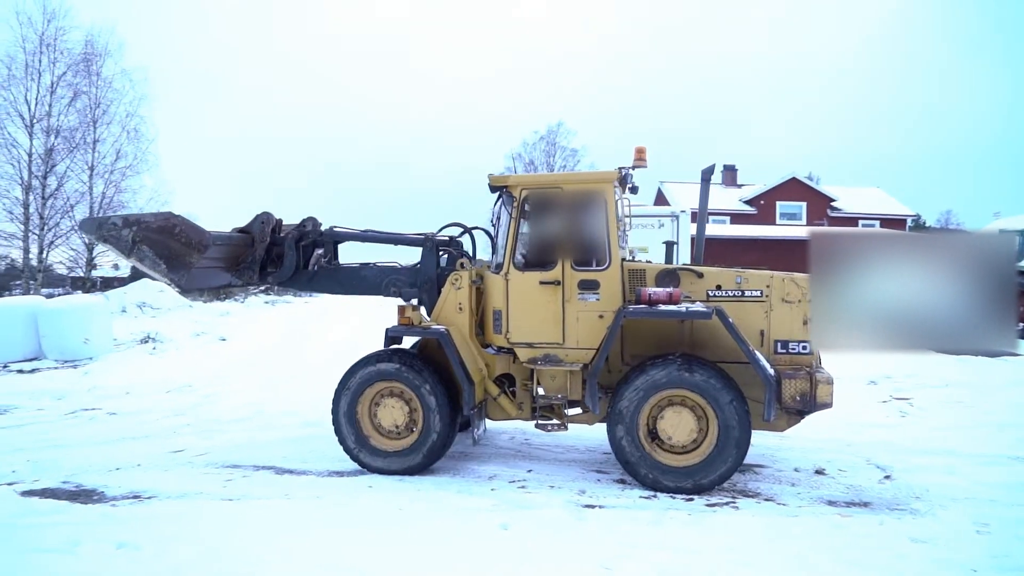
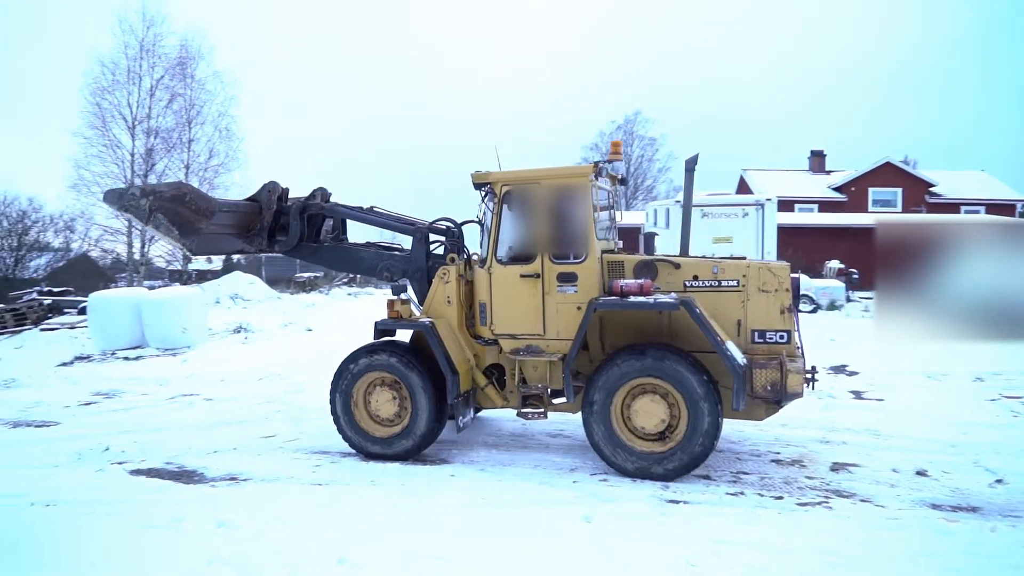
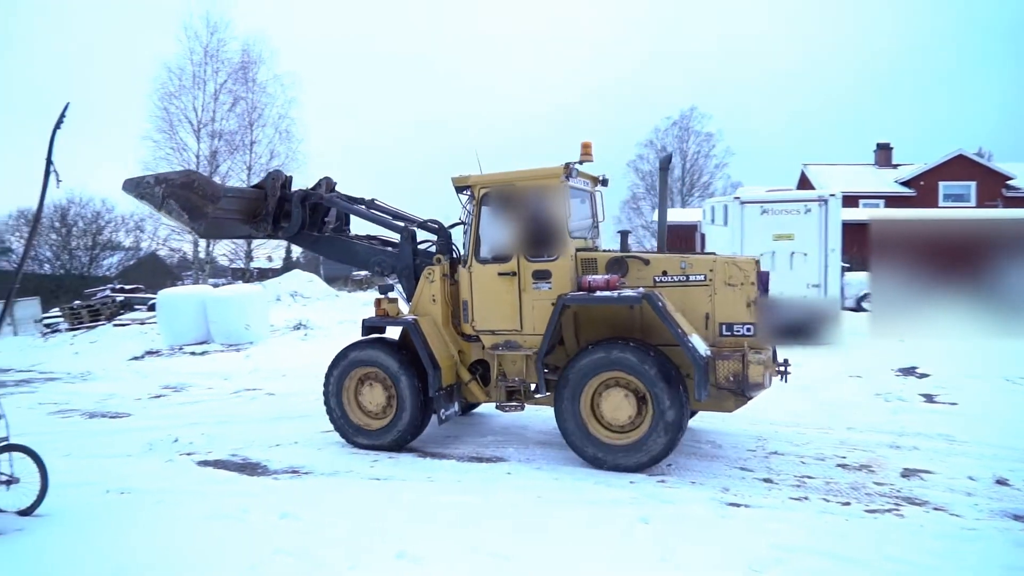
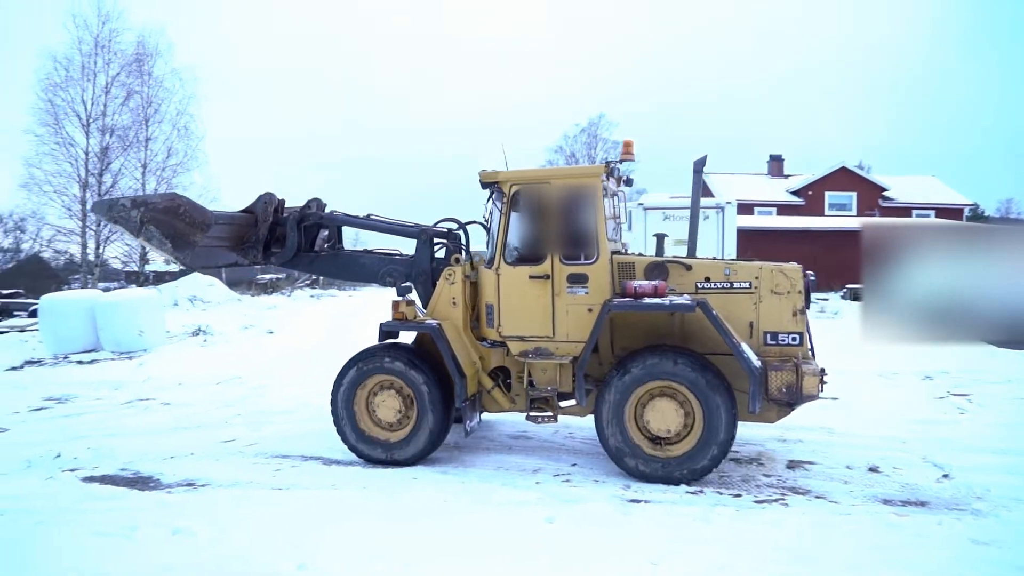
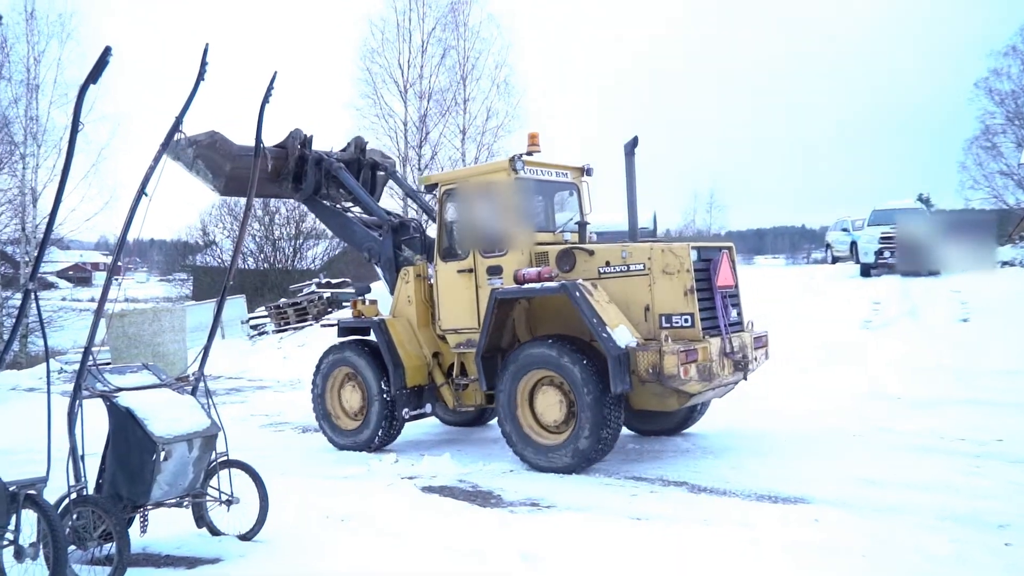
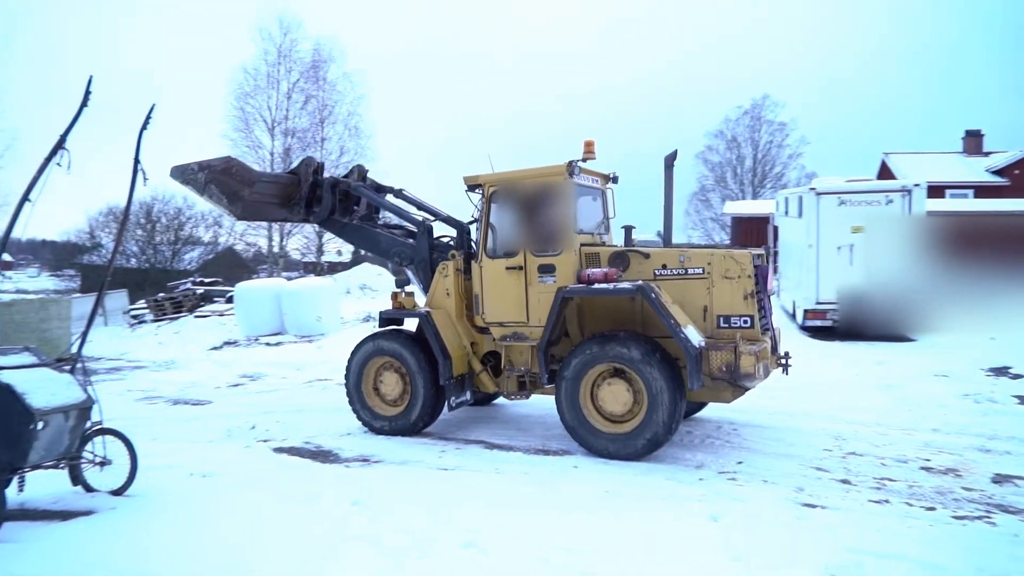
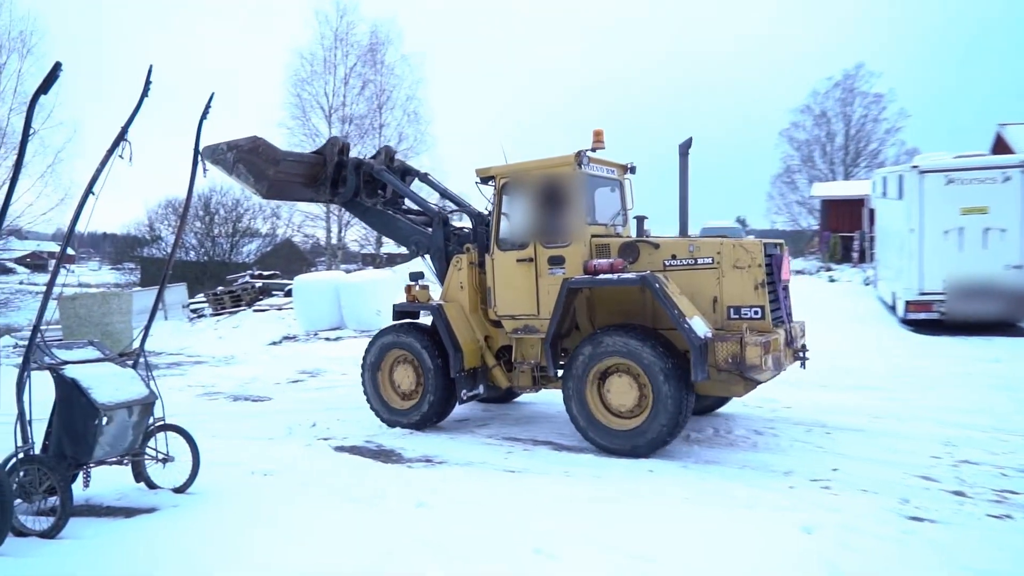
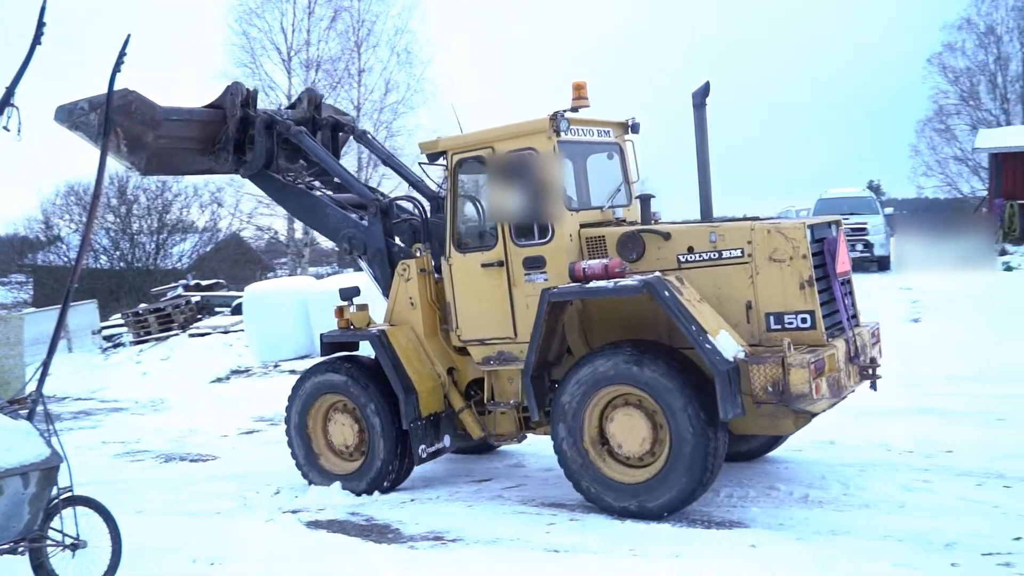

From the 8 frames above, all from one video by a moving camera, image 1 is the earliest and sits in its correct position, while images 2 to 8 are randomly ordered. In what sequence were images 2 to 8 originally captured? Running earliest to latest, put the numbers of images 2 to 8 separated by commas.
4, 2, 3, 6, 7, 5, 8
